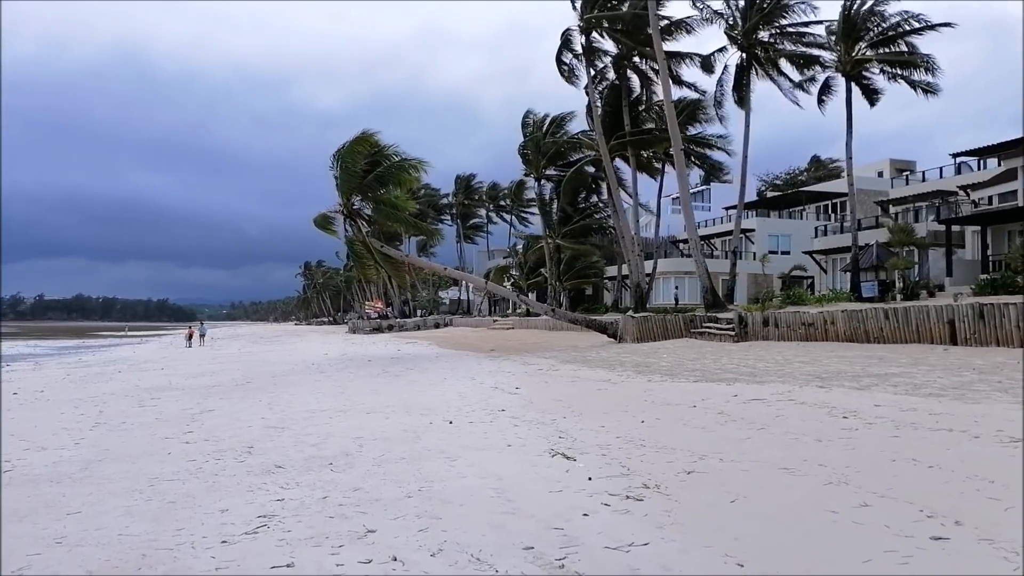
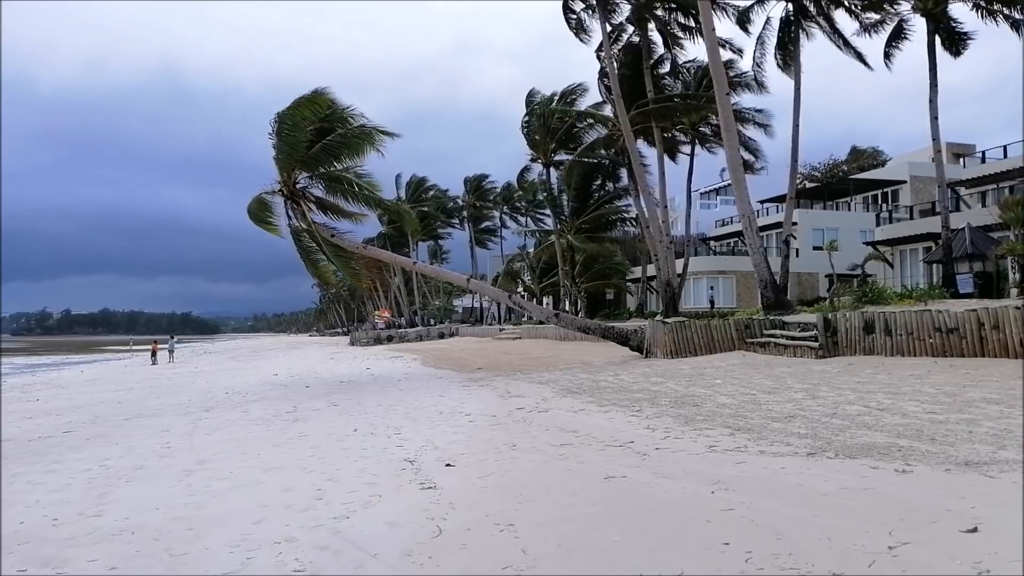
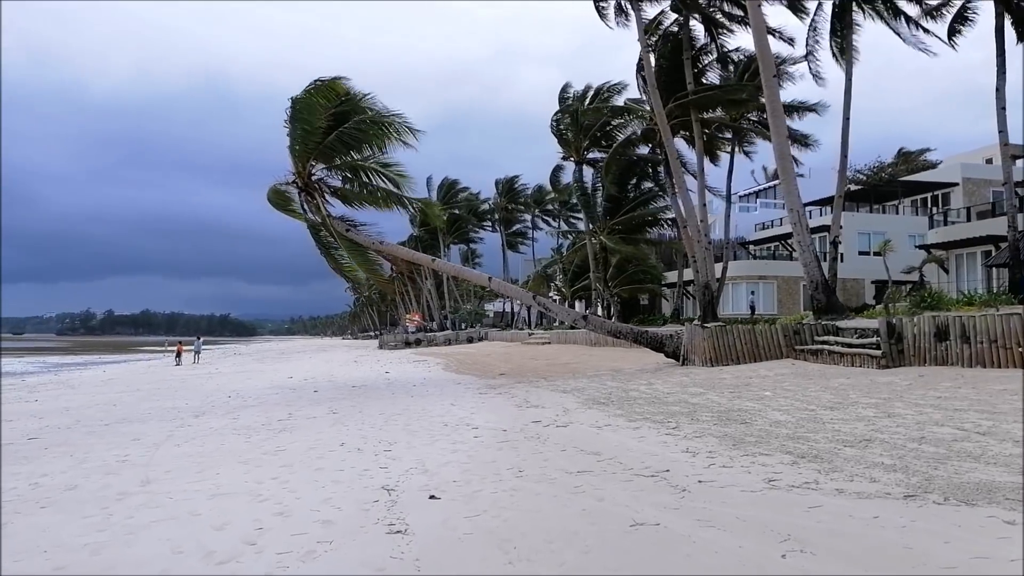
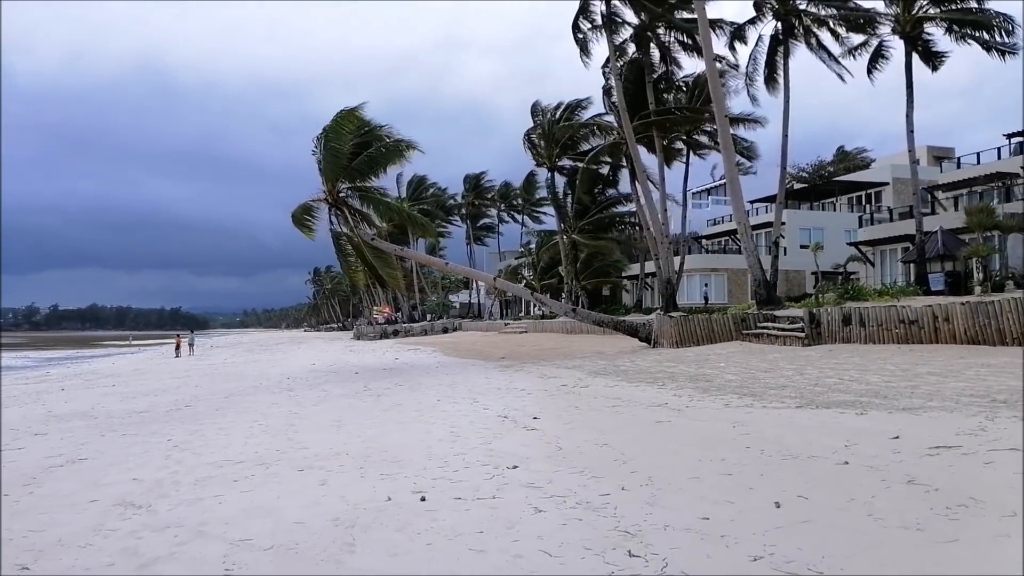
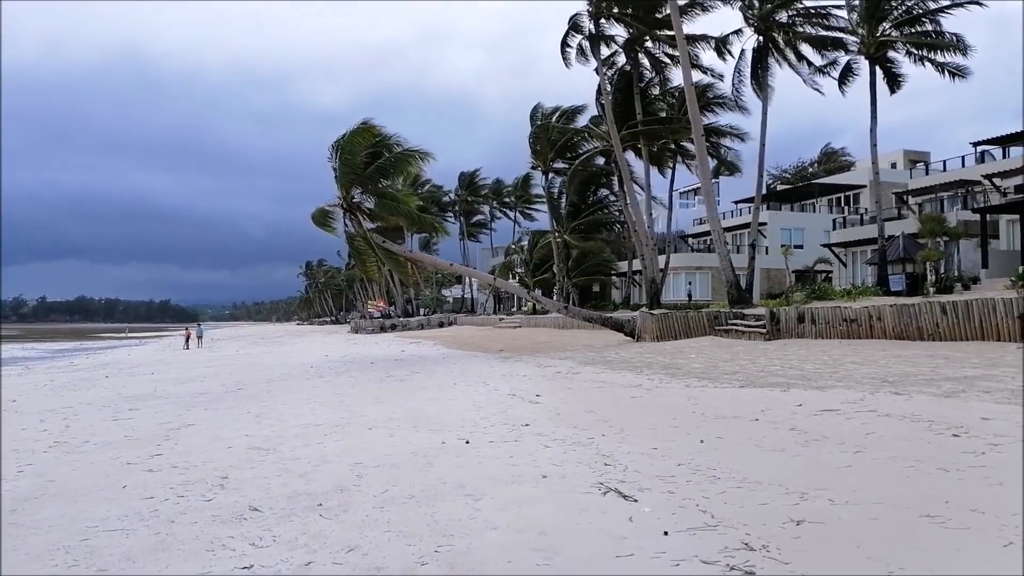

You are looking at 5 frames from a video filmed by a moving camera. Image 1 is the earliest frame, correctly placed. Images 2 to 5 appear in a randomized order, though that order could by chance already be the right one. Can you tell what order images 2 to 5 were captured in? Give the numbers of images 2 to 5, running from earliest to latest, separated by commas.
5, 4, 2, 3
